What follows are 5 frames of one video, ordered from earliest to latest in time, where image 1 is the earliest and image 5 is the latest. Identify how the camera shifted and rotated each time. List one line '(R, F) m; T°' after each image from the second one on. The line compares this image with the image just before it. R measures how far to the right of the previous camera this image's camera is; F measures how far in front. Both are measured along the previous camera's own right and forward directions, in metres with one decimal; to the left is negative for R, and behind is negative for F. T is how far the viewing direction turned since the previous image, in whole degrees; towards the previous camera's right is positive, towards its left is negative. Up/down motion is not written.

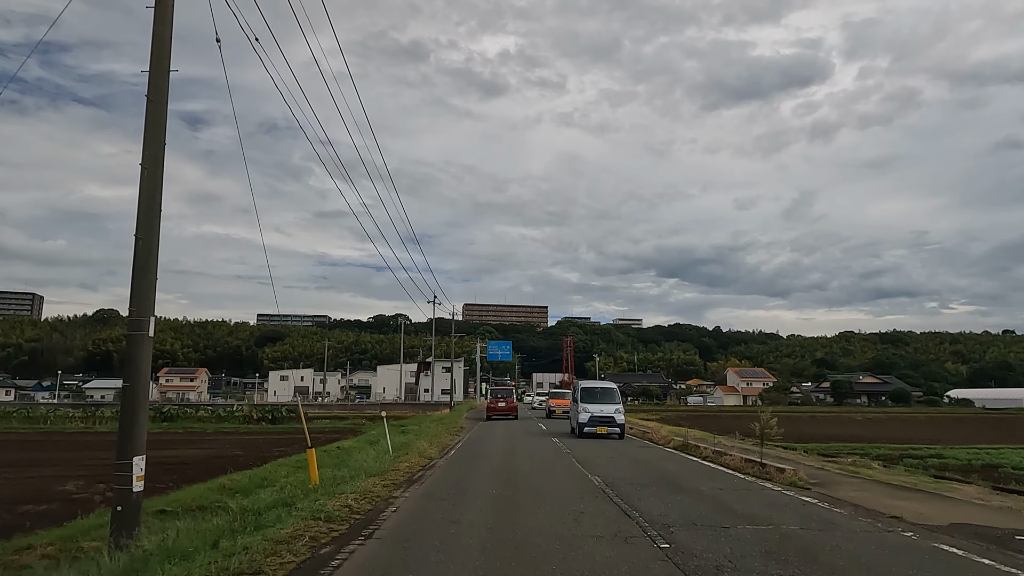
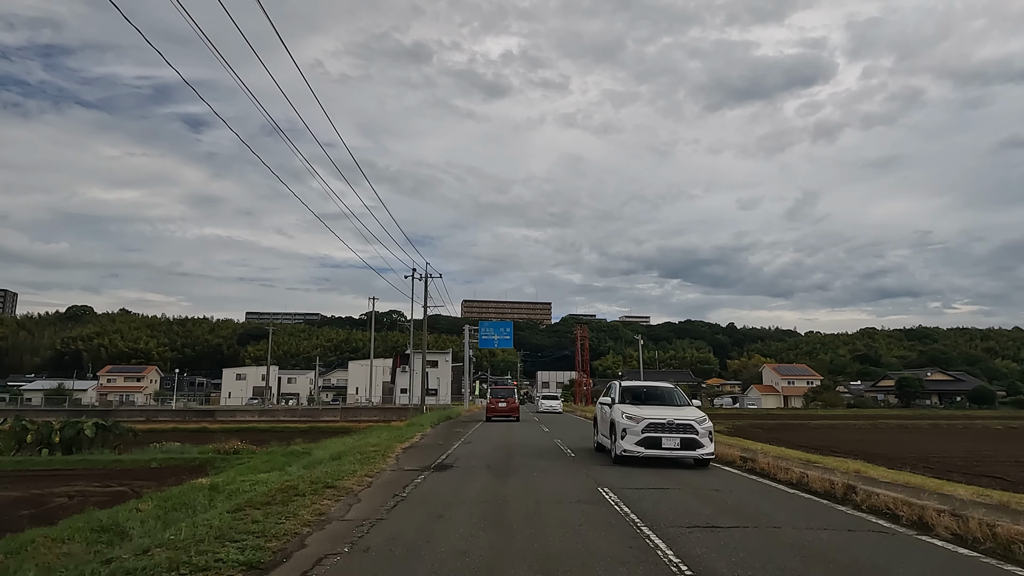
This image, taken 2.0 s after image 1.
(+0.1, +5.8) m; 0°
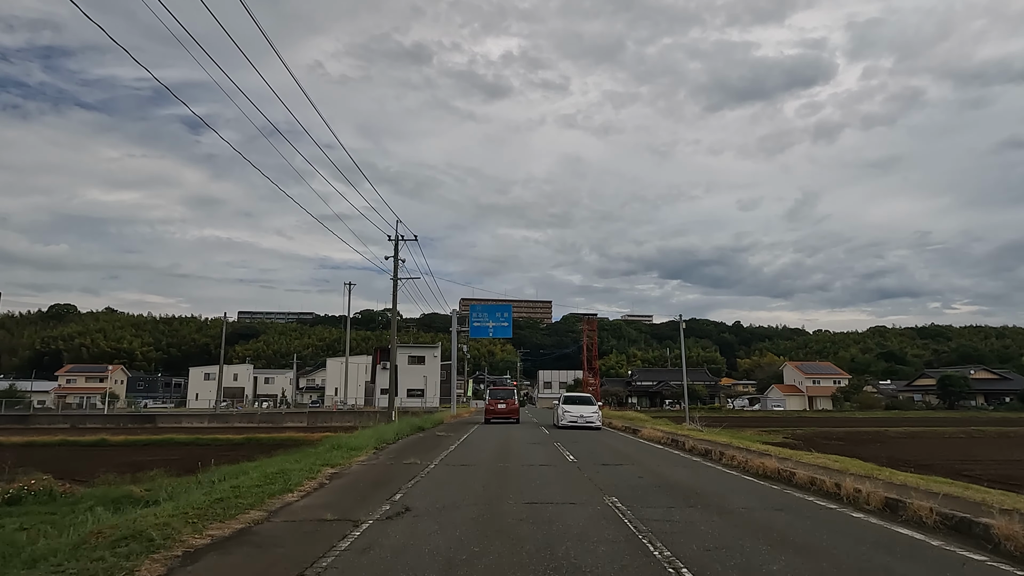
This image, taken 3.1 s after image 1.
(+0.1, +2.9) m; 0°
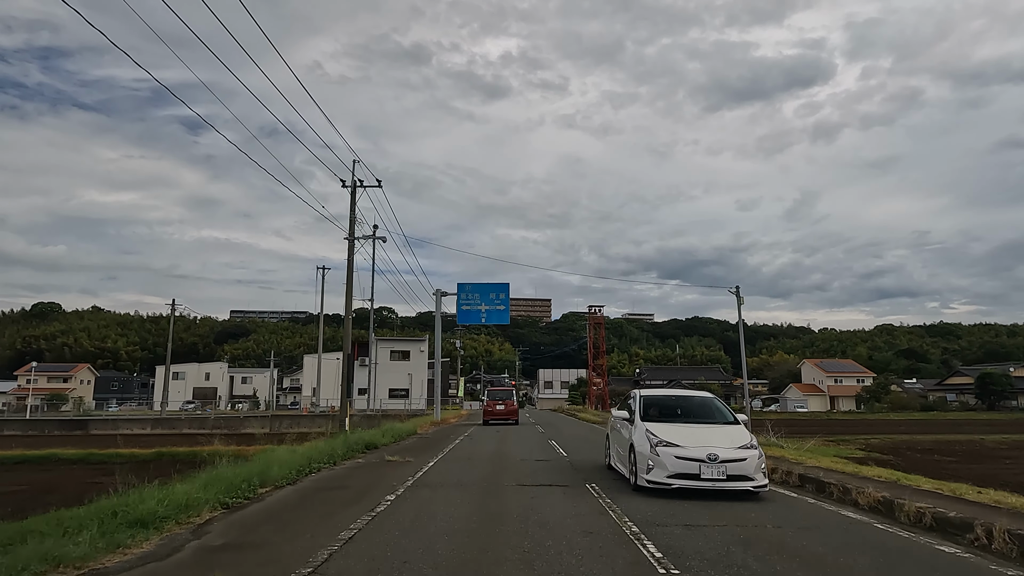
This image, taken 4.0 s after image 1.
(+0.1, +2.3) m; 0°
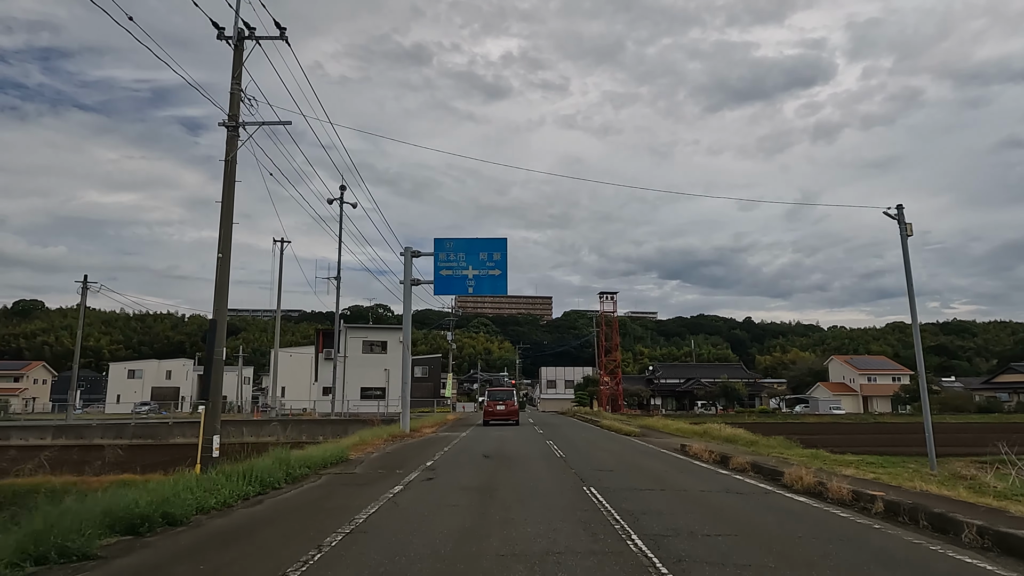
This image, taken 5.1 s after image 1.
(+0.1, +2.8) m; 0°
